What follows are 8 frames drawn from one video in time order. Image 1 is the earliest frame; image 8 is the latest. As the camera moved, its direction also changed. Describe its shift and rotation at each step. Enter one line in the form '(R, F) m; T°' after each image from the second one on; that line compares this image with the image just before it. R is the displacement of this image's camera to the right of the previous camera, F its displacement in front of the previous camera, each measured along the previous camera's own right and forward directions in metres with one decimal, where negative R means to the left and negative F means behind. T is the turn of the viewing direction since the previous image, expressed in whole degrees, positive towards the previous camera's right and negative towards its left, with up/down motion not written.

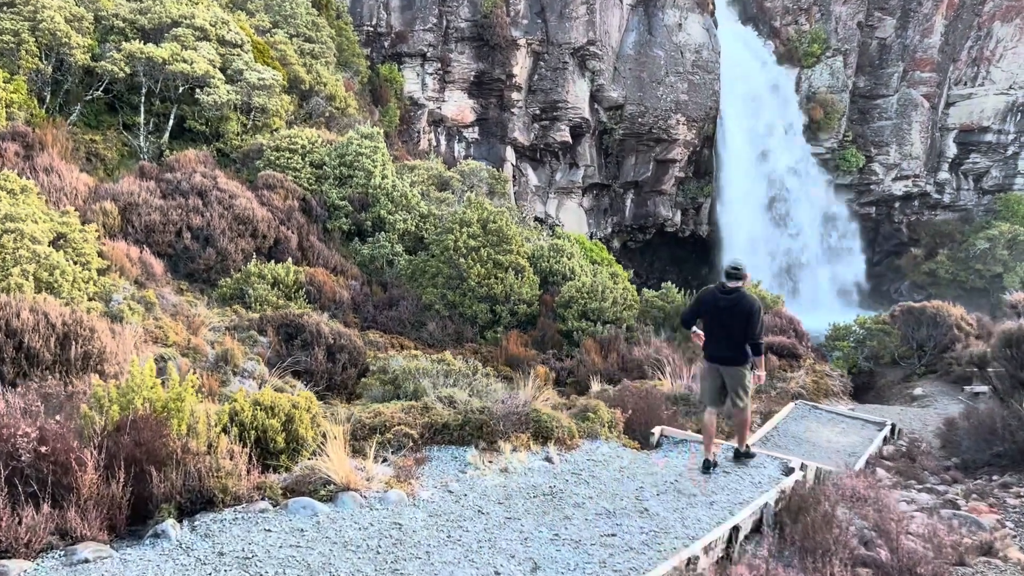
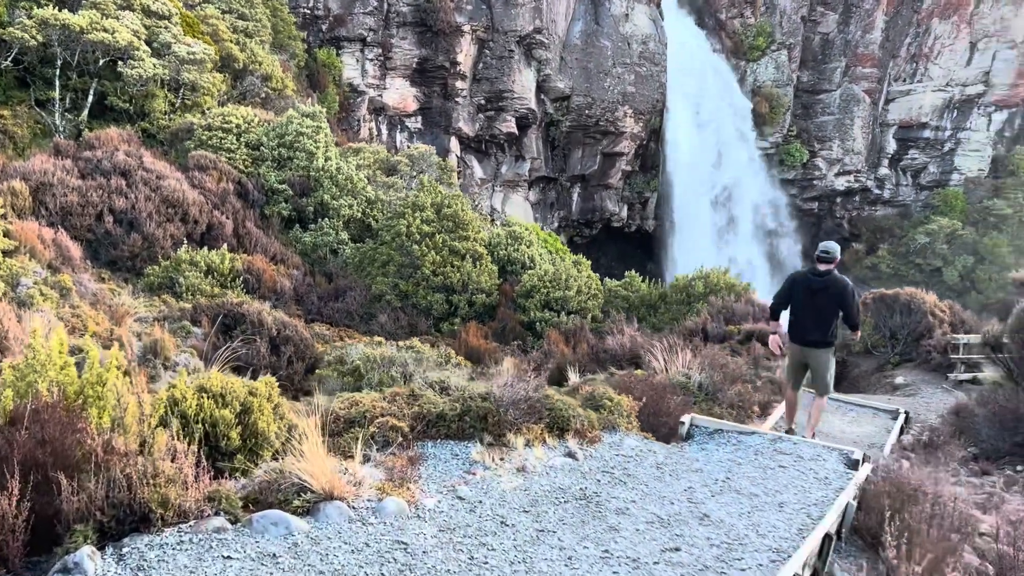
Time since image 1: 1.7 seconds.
(-0.3, +0.7) m; +4°
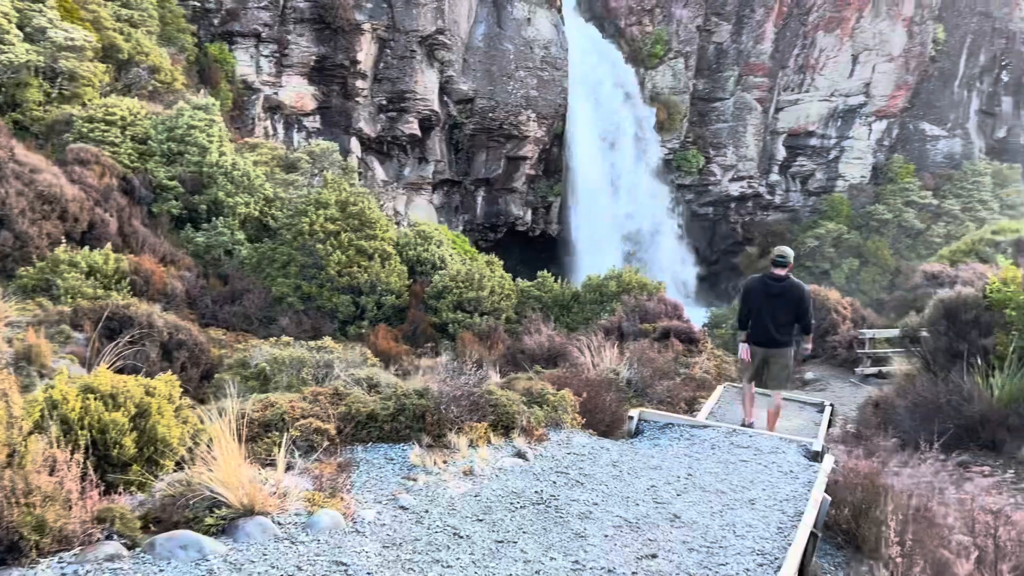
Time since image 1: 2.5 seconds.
(-0.1, +0.3) m; +7°
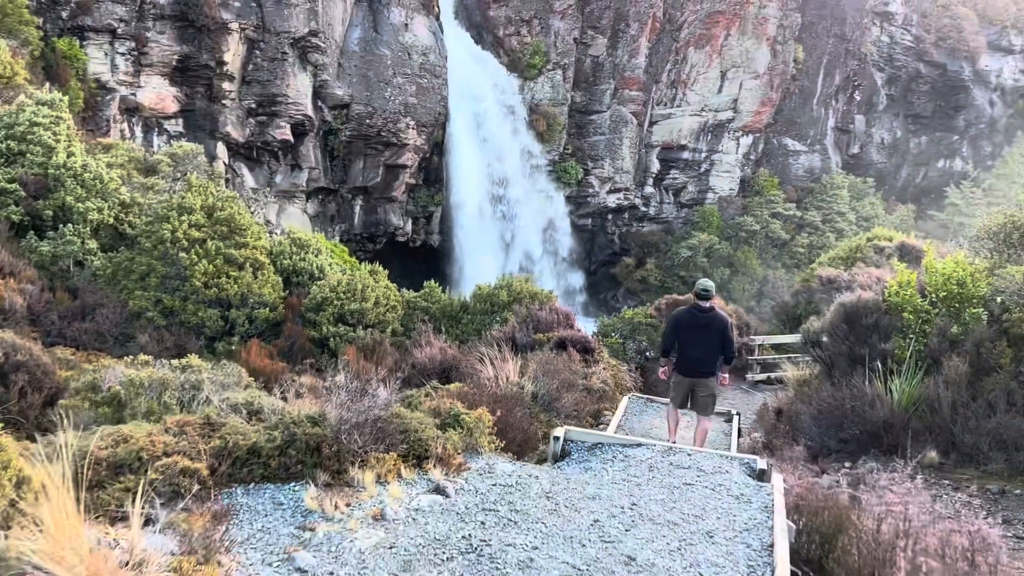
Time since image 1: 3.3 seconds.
(-0.1, +0.4) m; +8°
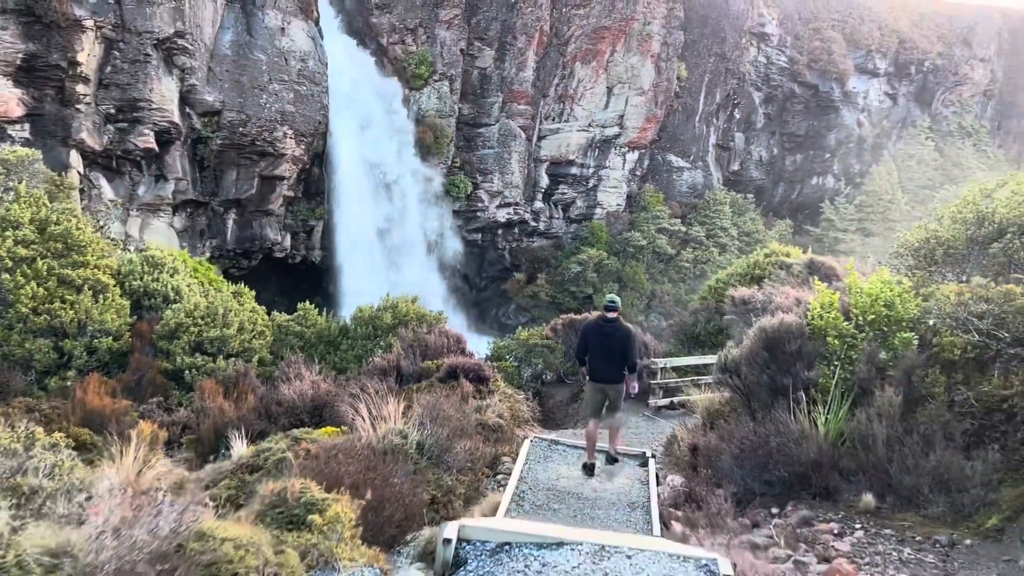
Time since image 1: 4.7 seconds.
(0.0, +0.8) m; +8°
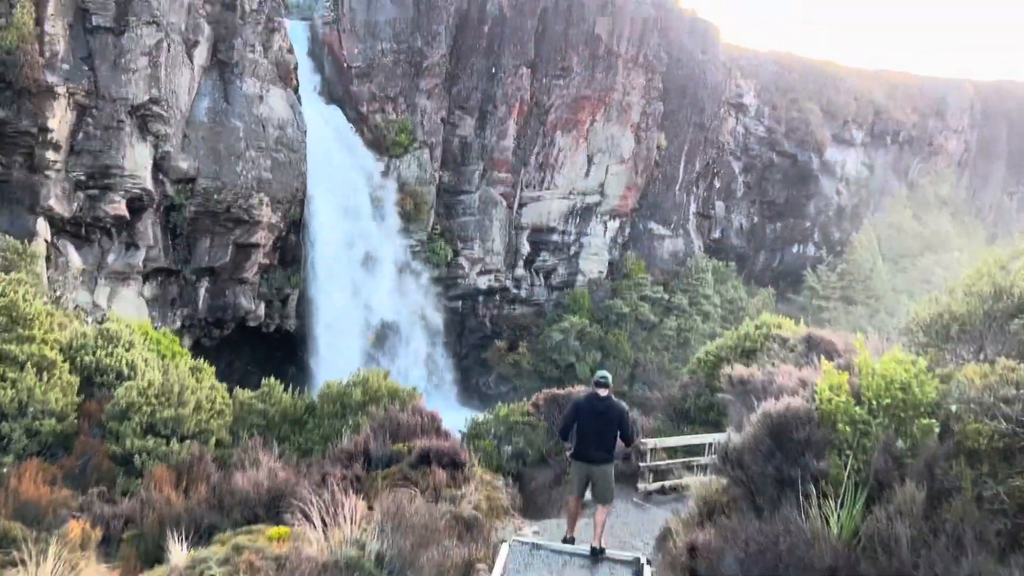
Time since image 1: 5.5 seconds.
(0.0, +0.5) m; +1°
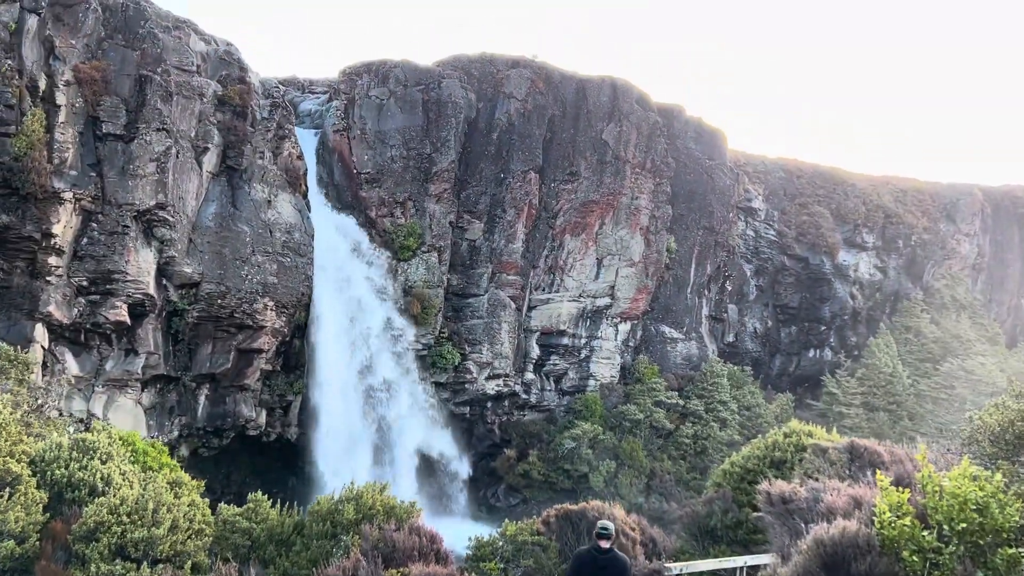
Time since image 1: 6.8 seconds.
(0.0, +0.6) m; -1°
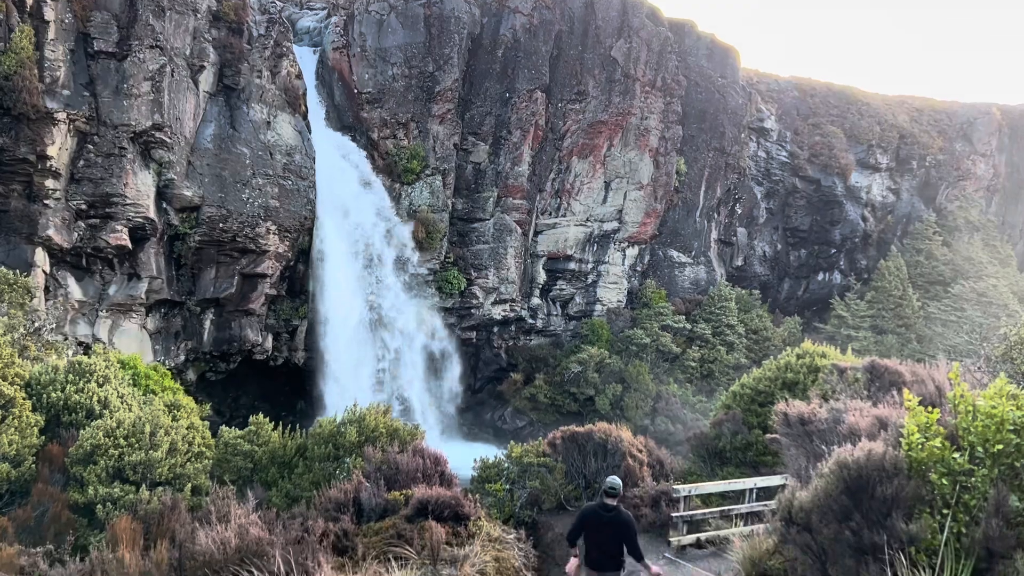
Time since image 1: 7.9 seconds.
(0.0, +0.3) m; 0°
